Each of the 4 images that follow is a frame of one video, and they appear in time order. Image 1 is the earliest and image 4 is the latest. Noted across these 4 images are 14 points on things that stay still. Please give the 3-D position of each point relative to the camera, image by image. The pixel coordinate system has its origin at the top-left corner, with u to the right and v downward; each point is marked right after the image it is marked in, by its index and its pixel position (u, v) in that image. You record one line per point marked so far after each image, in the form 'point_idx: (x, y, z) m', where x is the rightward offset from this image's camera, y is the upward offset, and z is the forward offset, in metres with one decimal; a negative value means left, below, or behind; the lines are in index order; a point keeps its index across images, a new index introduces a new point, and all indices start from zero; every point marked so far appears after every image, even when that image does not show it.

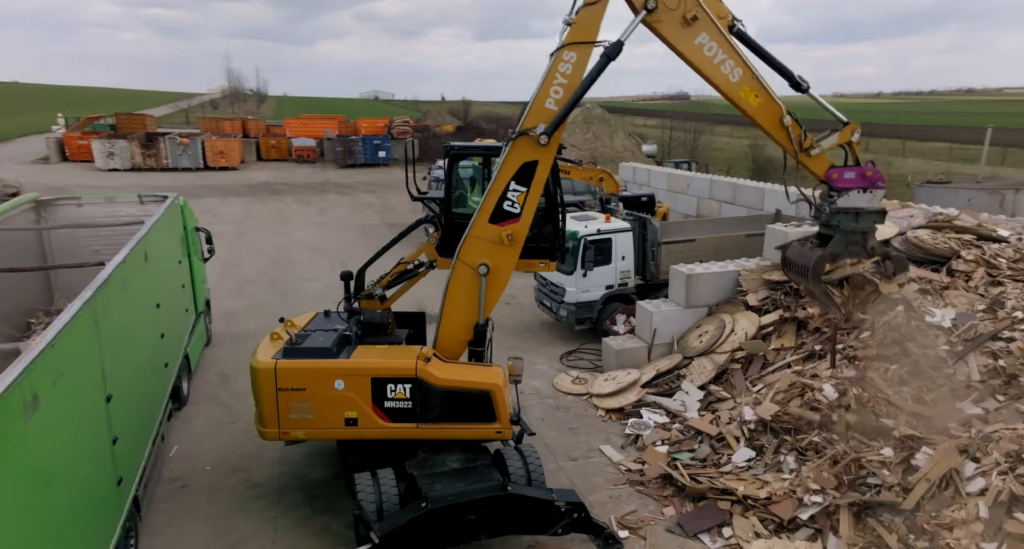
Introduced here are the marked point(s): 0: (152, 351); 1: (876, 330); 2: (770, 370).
0: (-3.5, -0.7, +6.6) m
1: (+4.4, -0.7, +8.2) m
2: (+3.3, -1.2, +8.5) m
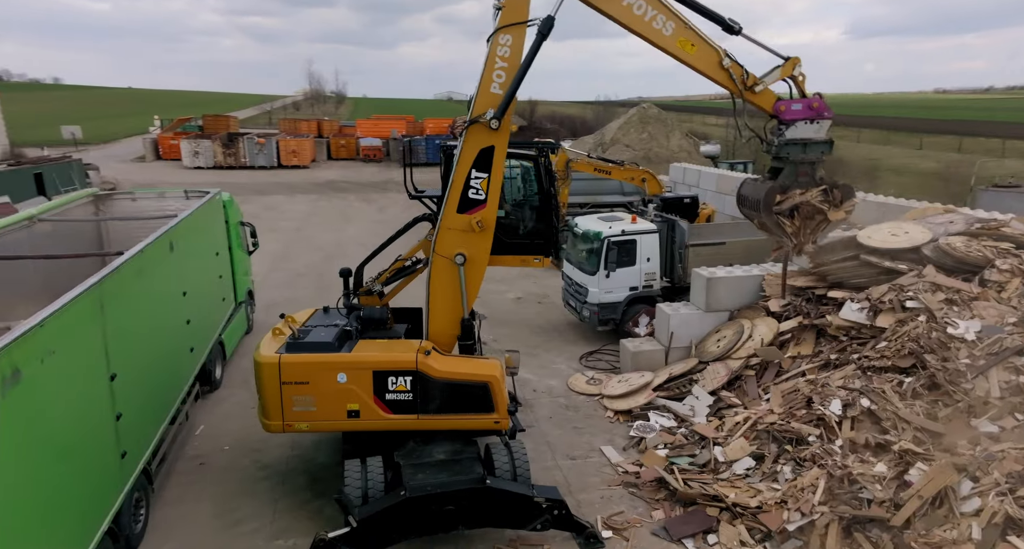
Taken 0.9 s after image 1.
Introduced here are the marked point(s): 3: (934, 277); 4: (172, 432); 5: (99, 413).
0: (-3.6, -0.6, +7.1) m
1: (+4.5, -0.8, +7.8) m
2: (+3.4, -1.3, +8.3) m
3: (+5.2, 0.0, +8.3) m
4: (-3.8, -1.8, +7.5) m
5: (-3.1, -1.1, +5.1) m
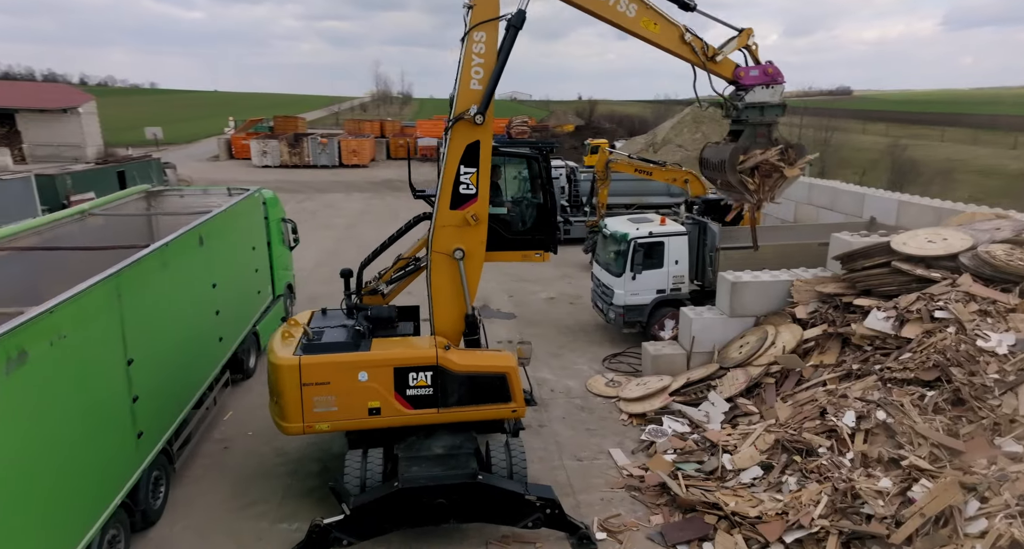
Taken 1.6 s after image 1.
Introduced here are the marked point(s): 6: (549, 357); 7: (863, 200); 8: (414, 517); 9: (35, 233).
0: (-3.5, -0.6, +7.6) m
1: (+4.6, -0.9, +7.5) m
2: (+3.6, -1.4, +8.1) m
3: (+5.4, -0.1, +7.9) m
4: (-3.7, -1.7, +8.0) m
5: (-3.3, -1.0, +5.5) m
6: (+0.6, -1.3, +10.7) m
7: (+7.7, +1.6, +14.6) m
8: (-0.9, -2.2, +6.1) m
9: (-5.3, +0.5, +7.5) m
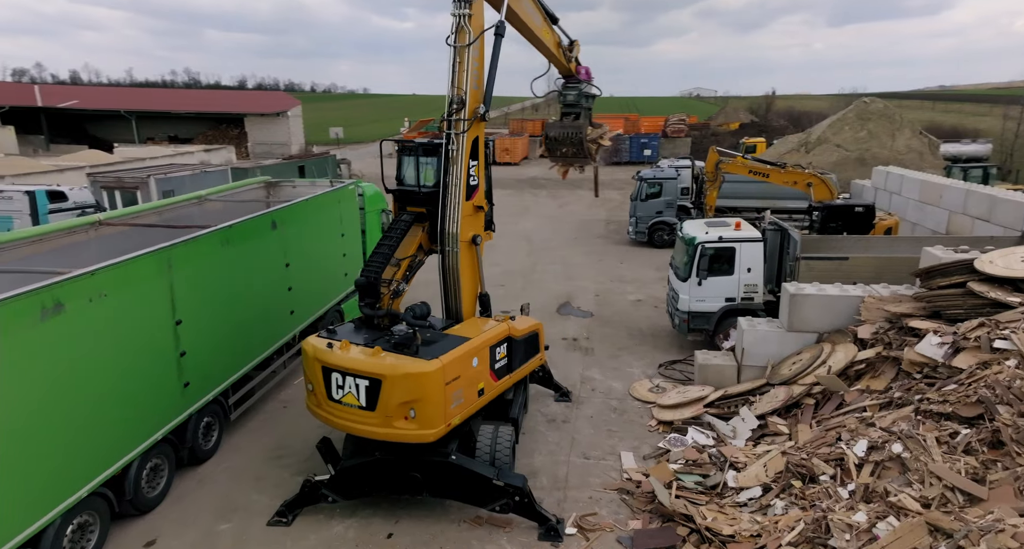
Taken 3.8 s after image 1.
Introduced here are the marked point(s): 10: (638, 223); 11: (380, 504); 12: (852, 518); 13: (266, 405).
0: (-3.2, -0.4, +8.9) m
1: (+4.5, -1.1, +6.6) m
2: (+3.7, -1.5, +7.5) m
3: (+5.4, -0.4, +6.7) m
4: (-3.4, -1.4, +9.3) m
5: (-3.6, -0.8, +6.8) m
6: (+1.5, -1.3, +10.7) m
7: (+9.6, +1.2, +12.5) m
8: (-1.2, -2.1, +6.7) m
9: (-5.0, +0.8, +9.2) m
10: (+3.3, +1.3, +17.3) m
11: (-1.4, -2.5, +7.1) m
12: (+2.9, -2.1, +5.6) m
13: (-3.4, -1.8, +9.1) m
